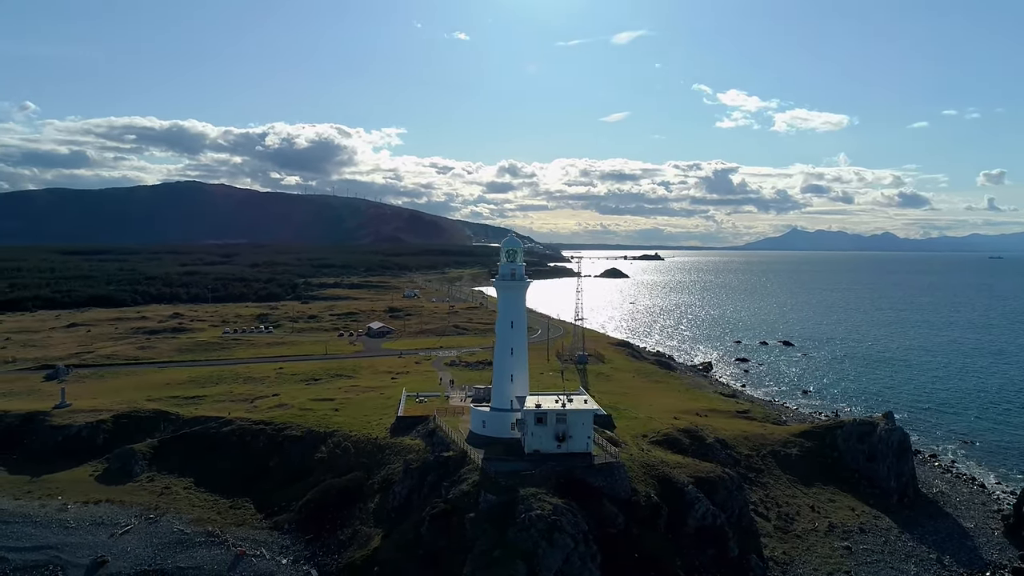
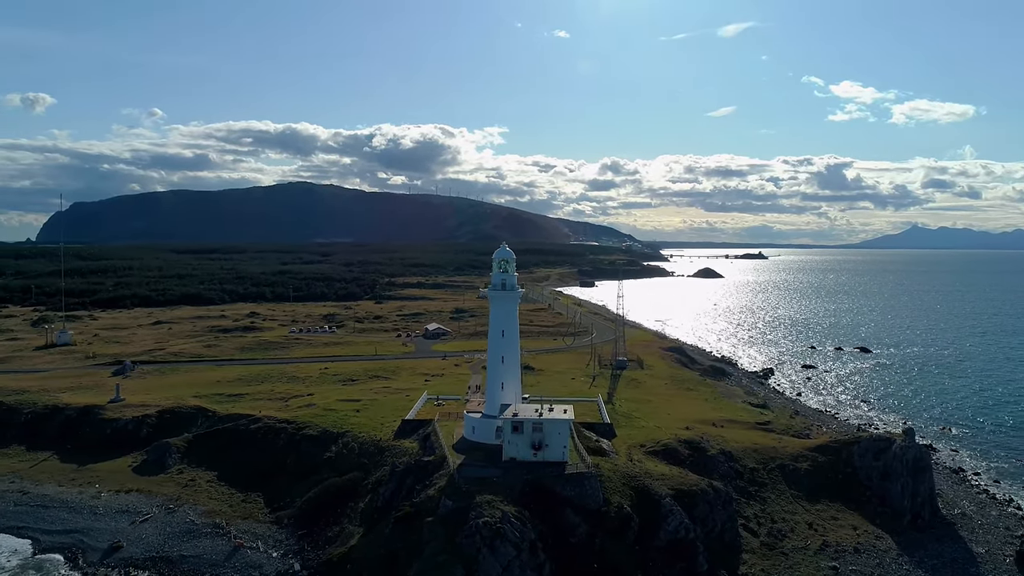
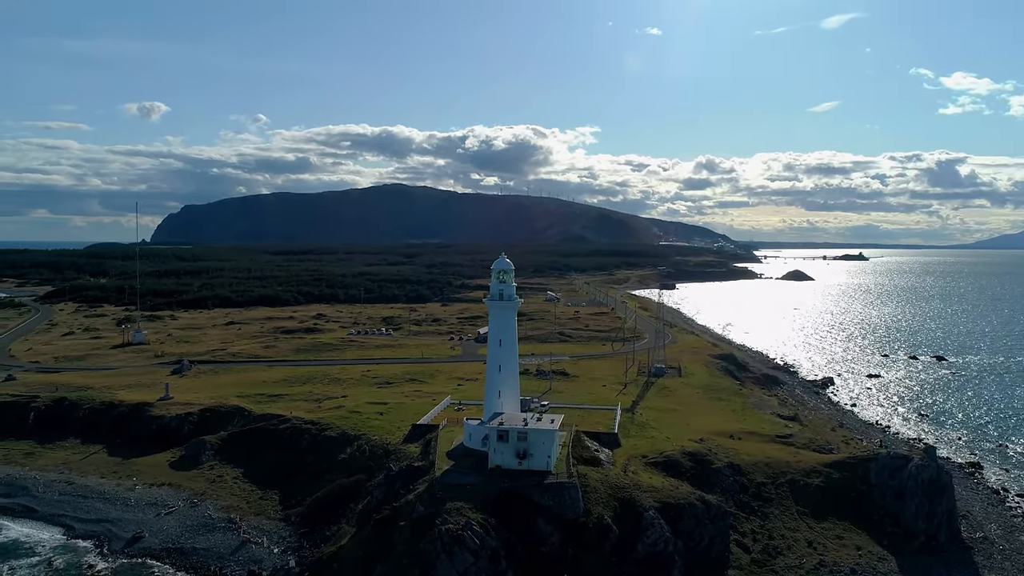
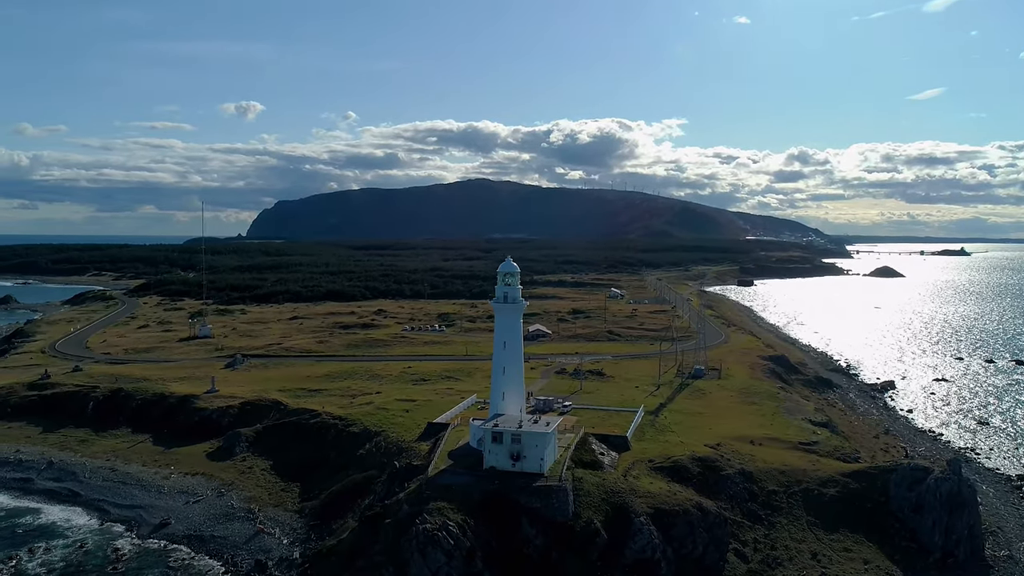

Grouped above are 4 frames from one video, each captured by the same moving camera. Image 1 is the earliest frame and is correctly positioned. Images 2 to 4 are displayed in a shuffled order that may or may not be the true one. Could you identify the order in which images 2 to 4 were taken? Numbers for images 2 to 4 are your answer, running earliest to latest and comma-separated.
2, 3, 4
